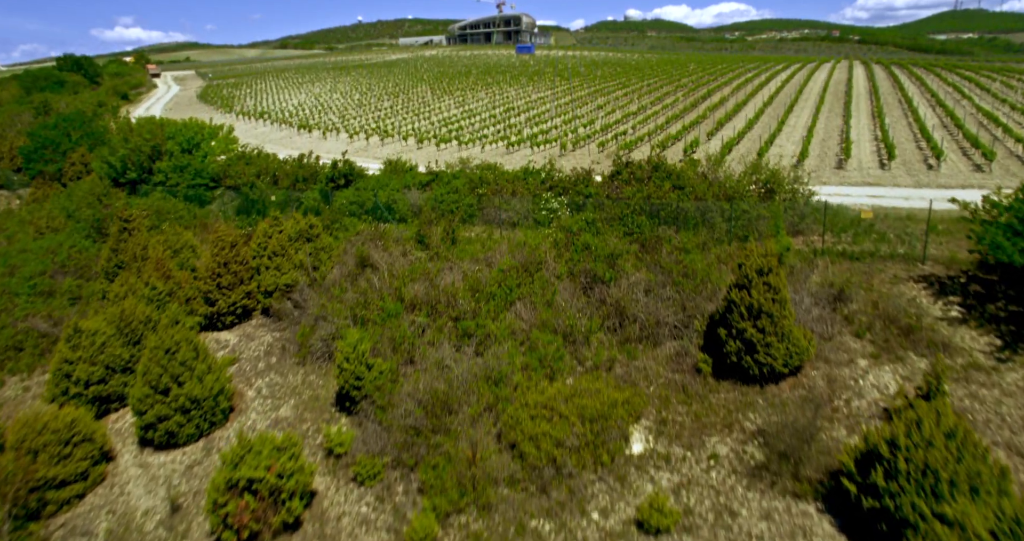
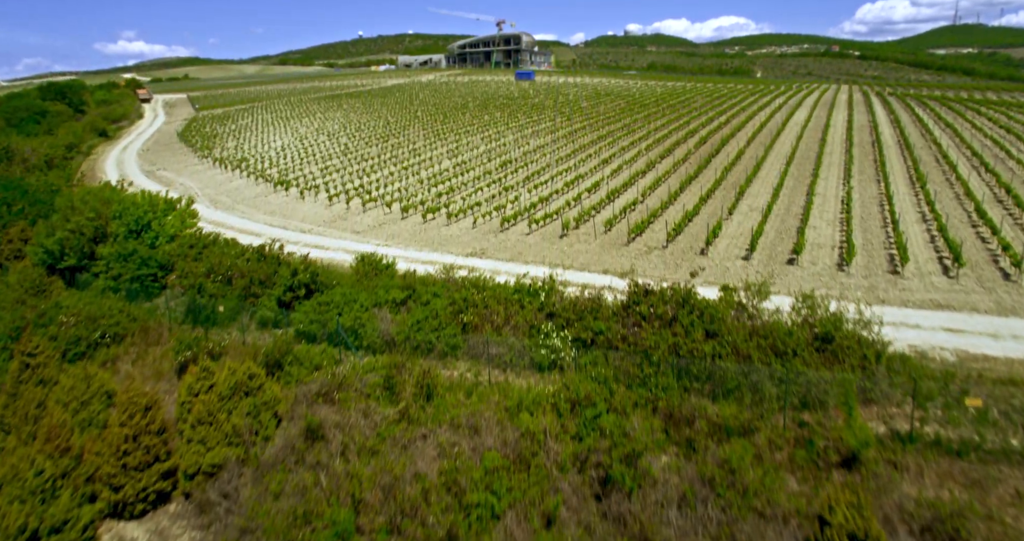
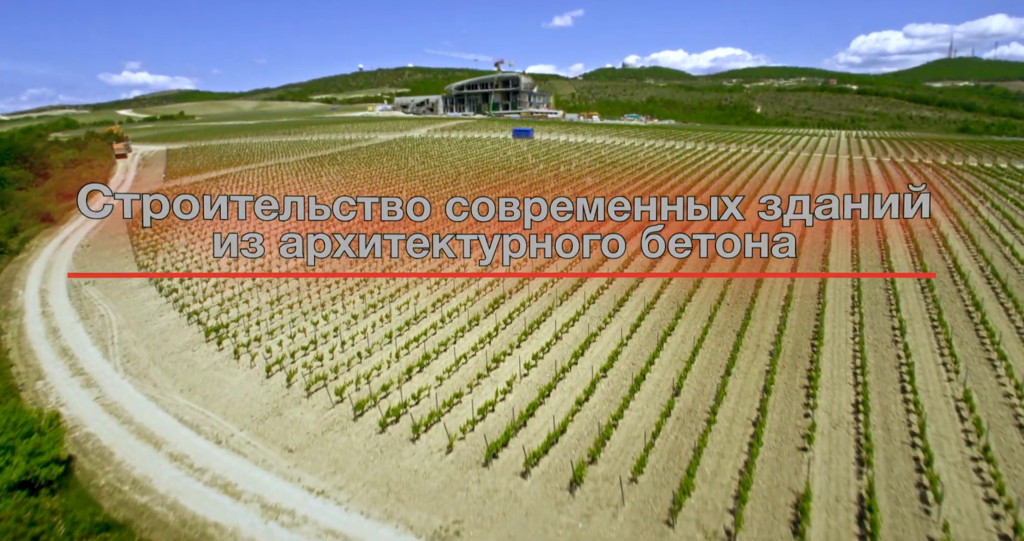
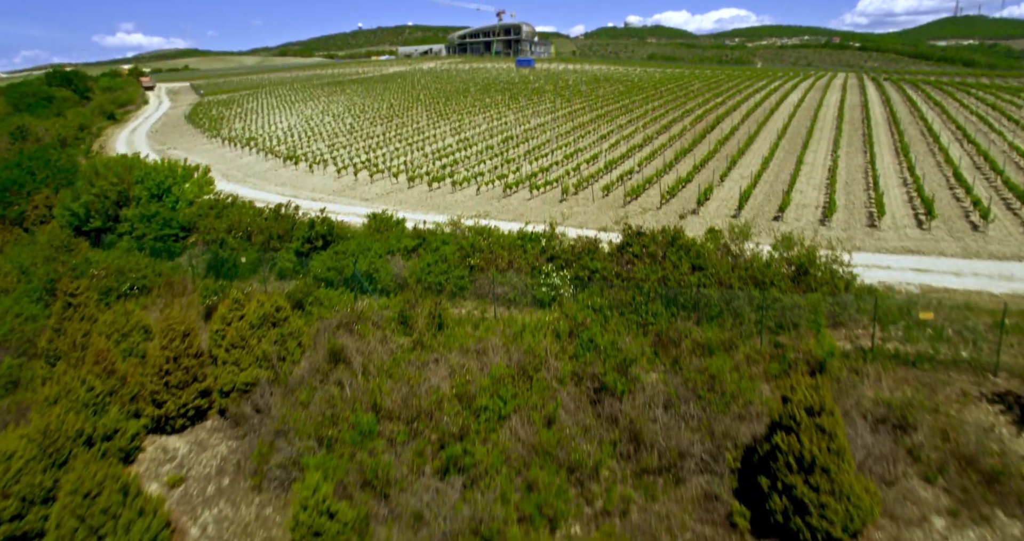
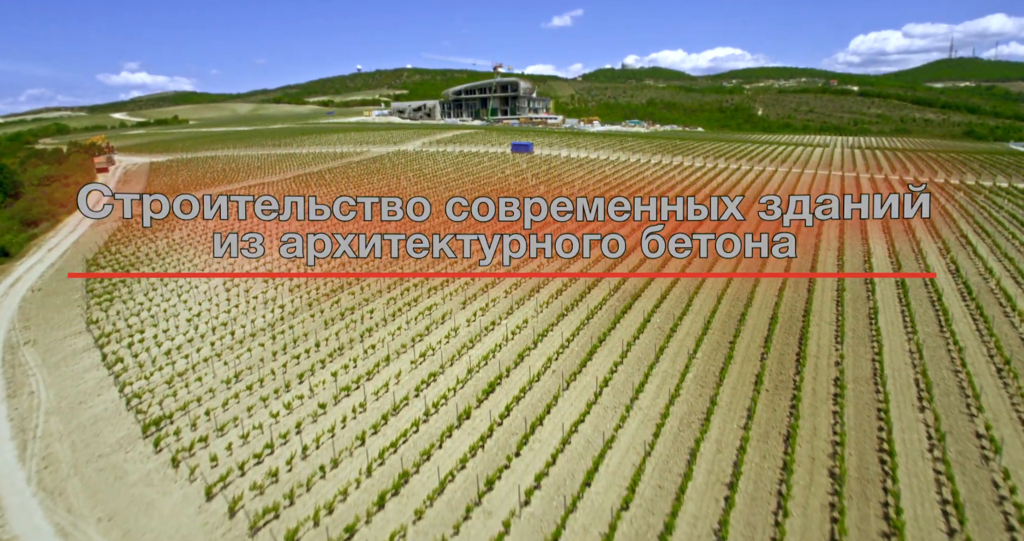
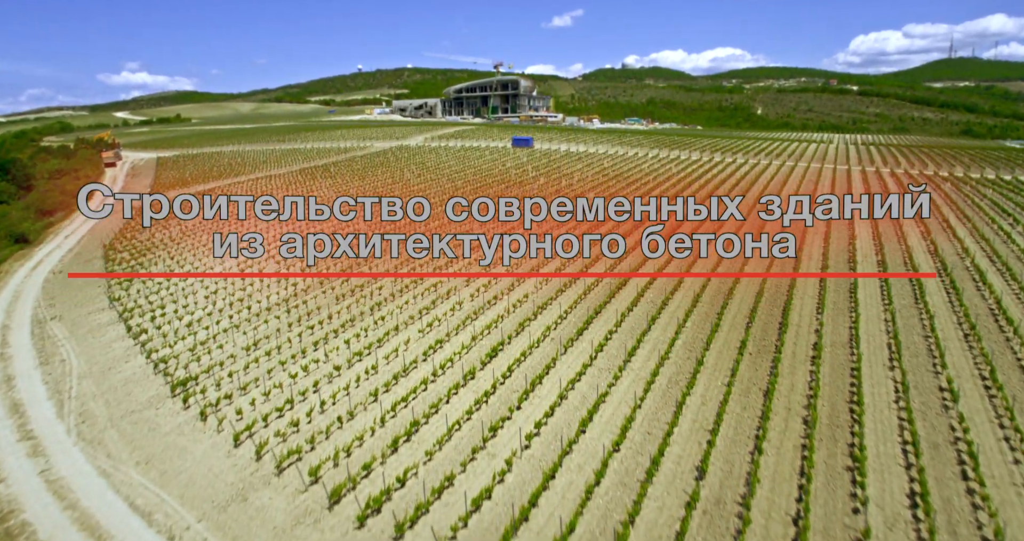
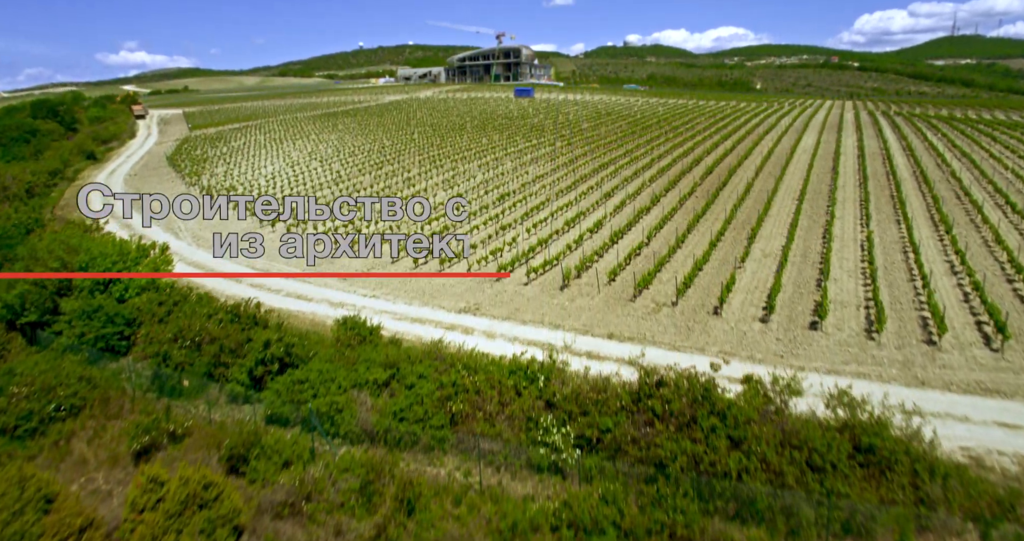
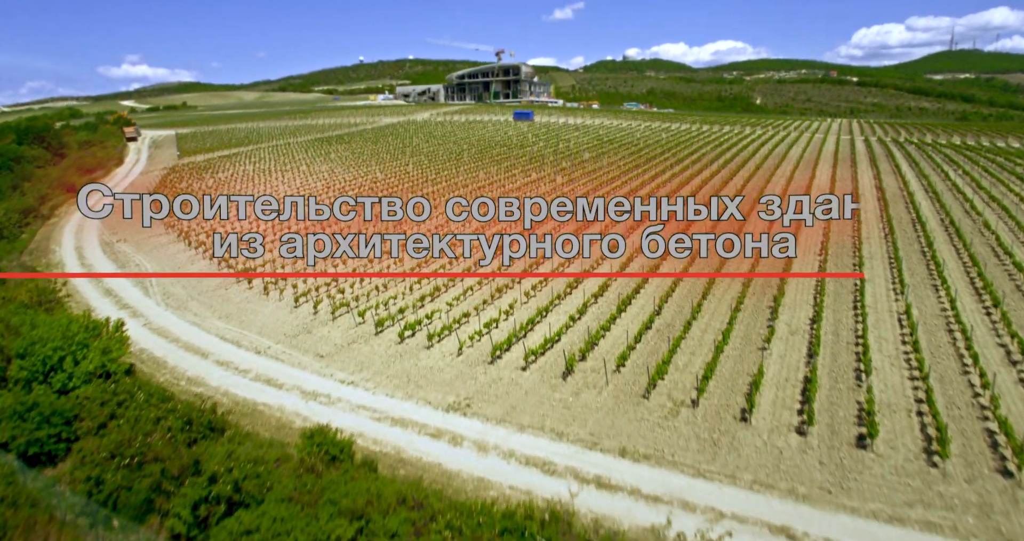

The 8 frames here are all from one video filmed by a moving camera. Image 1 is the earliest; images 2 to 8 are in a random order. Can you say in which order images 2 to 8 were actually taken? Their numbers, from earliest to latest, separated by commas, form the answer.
4, 2, 7, 8, 3, 6, 5
